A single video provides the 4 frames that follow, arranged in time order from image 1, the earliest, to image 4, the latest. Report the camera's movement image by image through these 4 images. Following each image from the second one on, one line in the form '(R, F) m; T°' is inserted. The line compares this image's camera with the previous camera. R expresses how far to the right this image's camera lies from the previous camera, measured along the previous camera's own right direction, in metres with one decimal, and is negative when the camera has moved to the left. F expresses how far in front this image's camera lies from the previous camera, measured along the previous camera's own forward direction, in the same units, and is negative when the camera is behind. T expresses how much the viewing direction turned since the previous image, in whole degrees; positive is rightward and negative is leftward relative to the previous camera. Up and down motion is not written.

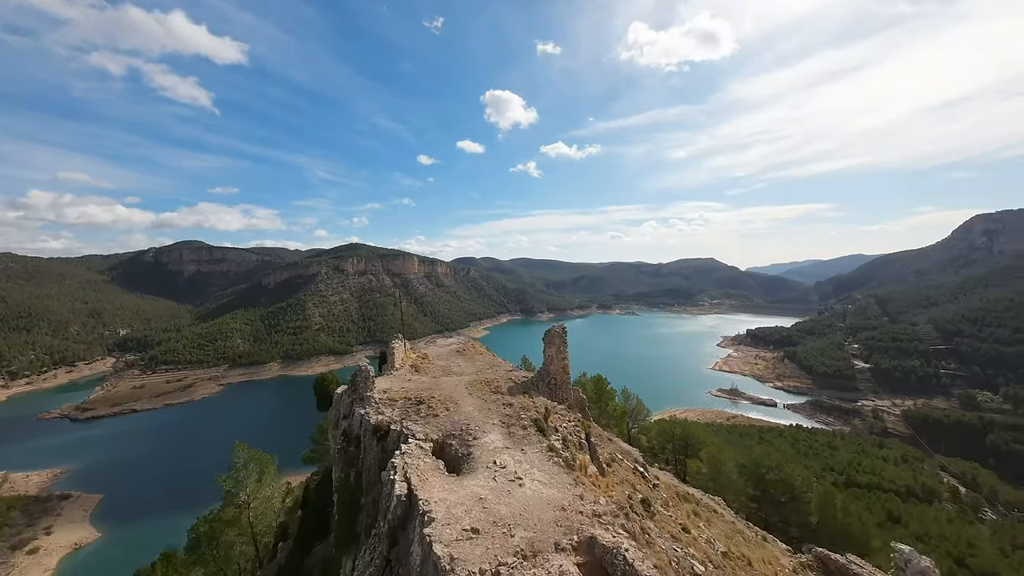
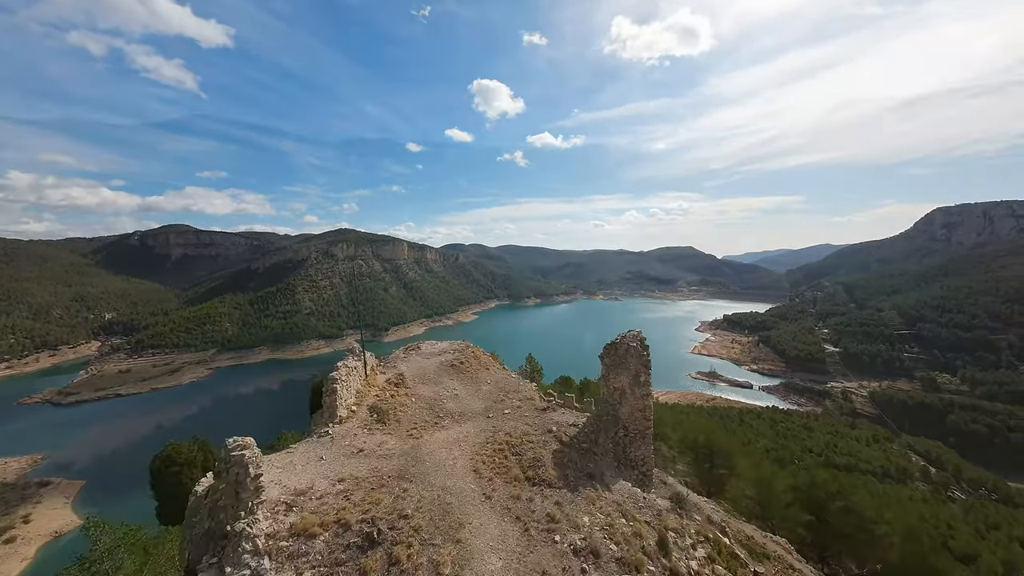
(+1.2, -2.5) m; -1°
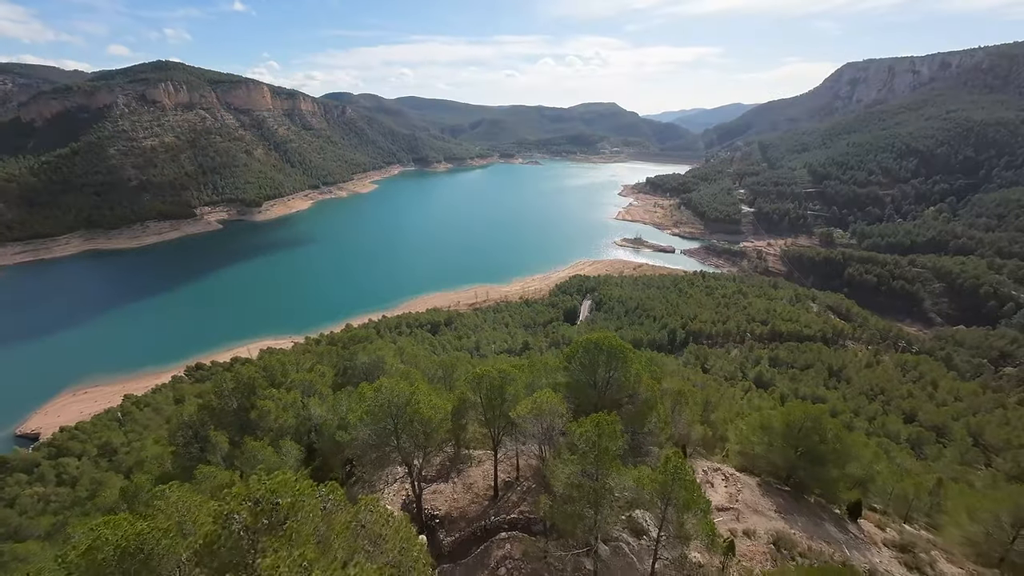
(+0.4, +9.5) m; +1°
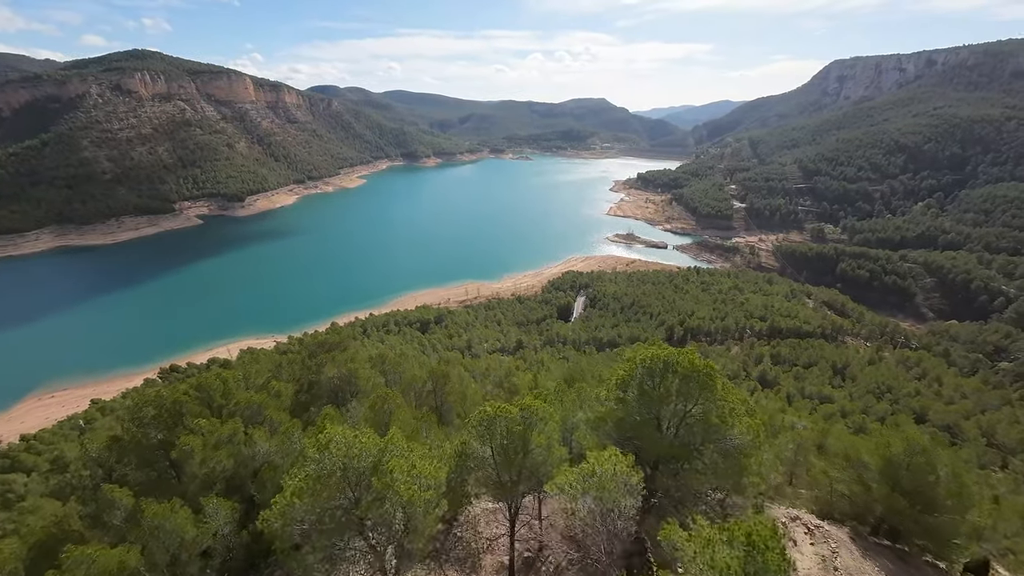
(-1.0, +6.8) m; +1°
